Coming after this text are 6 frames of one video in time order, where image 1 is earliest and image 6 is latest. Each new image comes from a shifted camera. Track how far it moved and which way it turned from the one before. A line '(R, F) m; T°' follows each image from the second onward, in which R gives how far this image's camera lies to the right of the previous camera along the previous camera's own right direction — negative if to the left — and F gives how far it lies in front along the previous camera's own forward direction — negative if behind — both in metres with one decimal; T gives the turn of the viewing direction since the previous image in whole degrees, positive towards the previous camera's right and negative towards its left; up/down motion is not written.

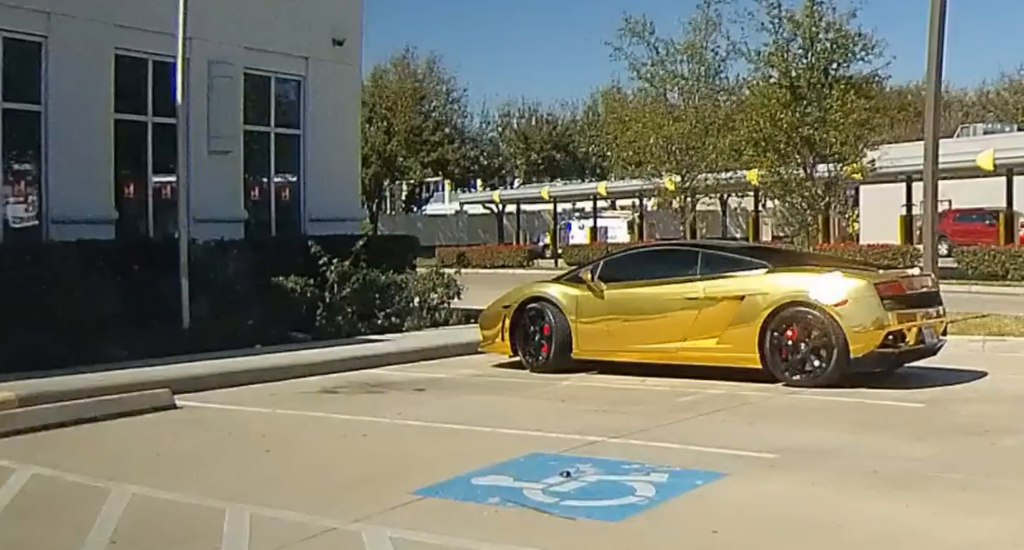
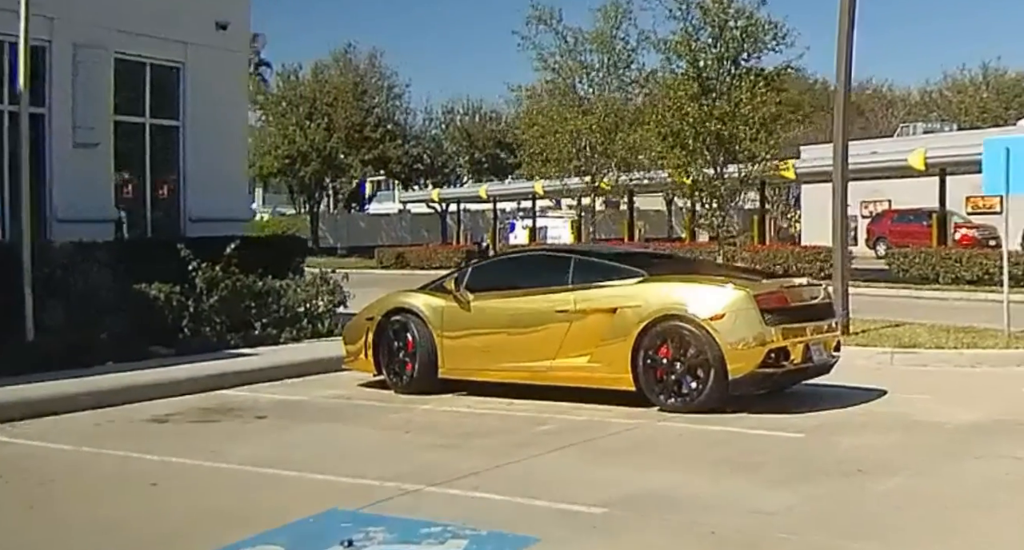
(+1.0, +1.3) m; +2°
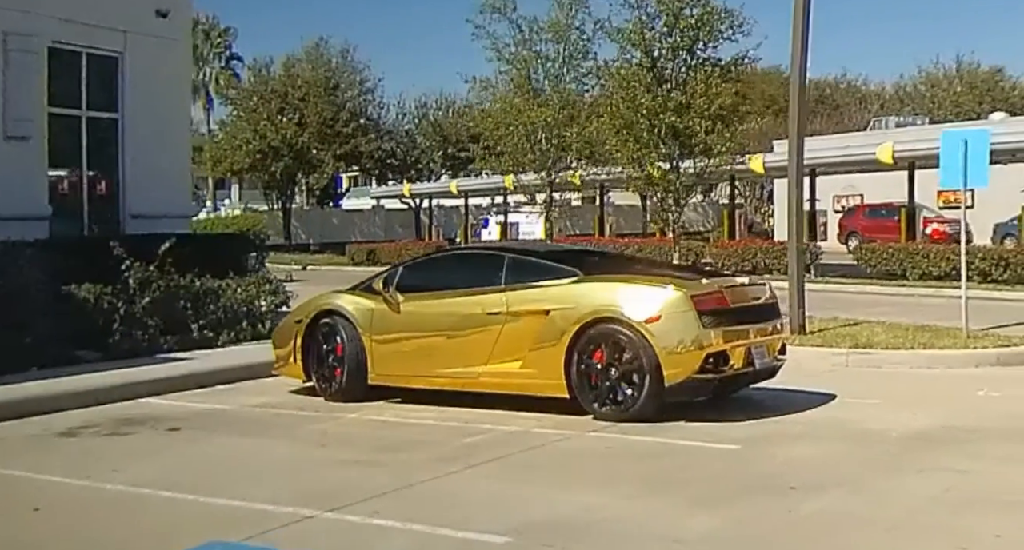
(+0.5, +0.6) m; +1°
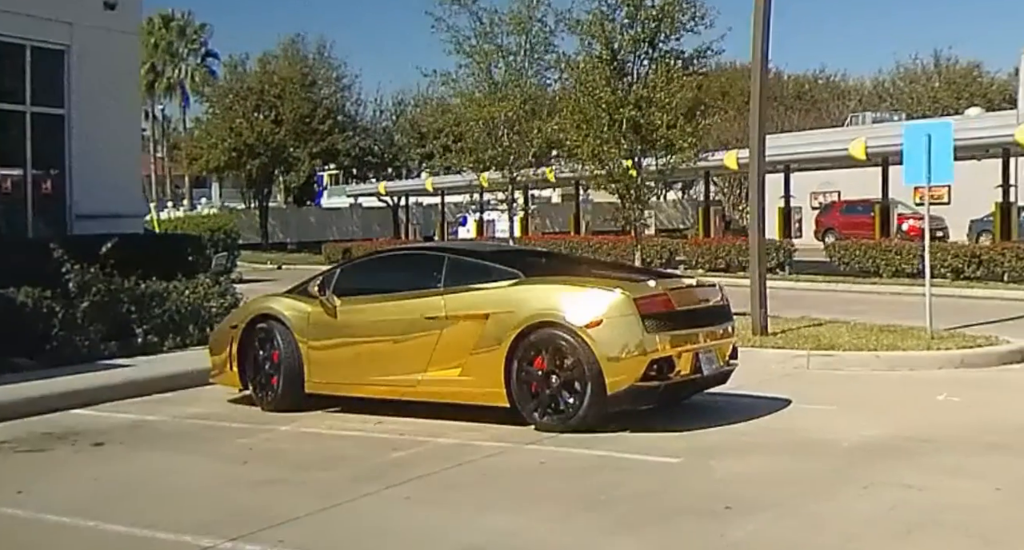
(+0.4, +0.5) m; +1°
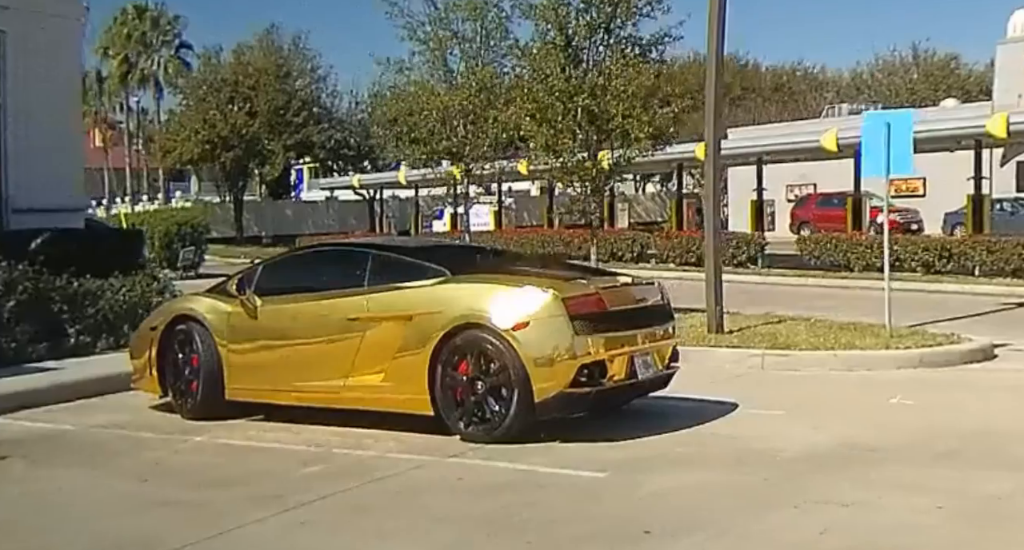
(+0.4, +0.6) m; +1°
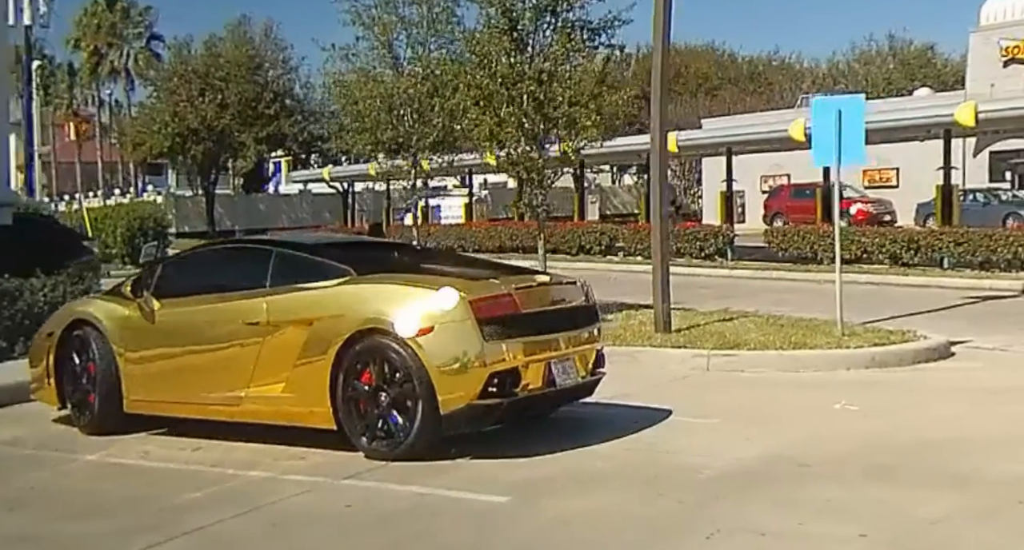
(+0.5, +0.7) m; +1°
